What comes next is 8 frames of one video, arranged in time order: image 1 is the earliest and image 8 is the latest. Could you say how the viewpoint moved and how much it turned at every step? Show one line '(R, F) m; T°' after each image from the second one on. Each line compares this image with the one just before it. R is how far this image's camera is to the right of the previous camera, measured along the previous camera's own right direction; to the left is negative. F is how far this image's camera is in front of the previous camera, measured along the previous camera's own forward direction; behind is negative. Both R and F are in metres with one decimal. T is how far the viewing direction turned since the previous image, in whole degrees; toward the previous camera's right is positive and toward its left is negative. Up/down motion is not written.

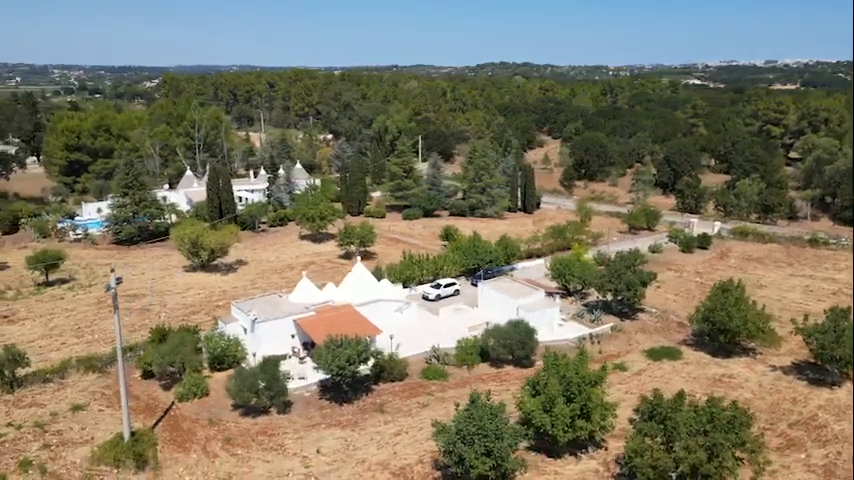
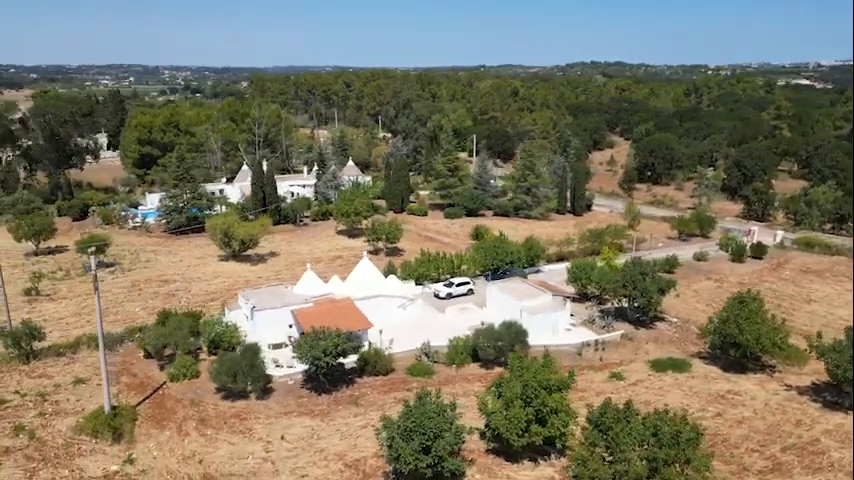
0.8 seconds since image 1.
(+2.5, +0.2) m; -7°
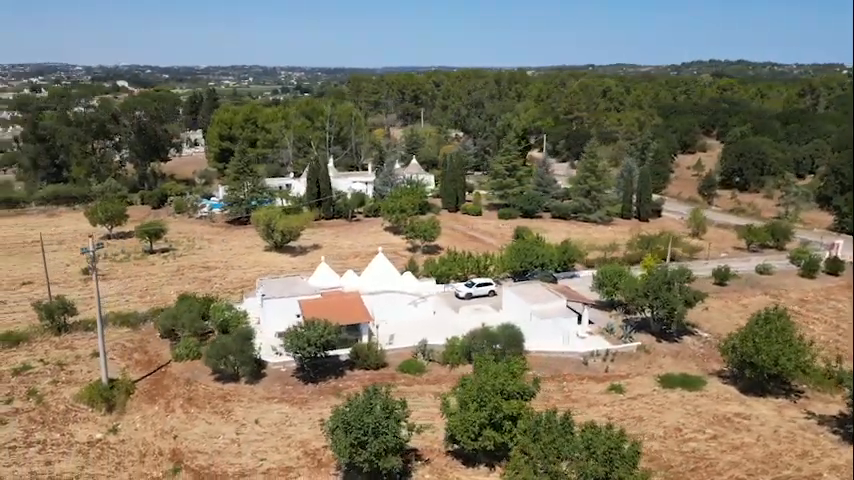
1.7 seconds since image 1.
(+2.8, +0.3) m; -9°
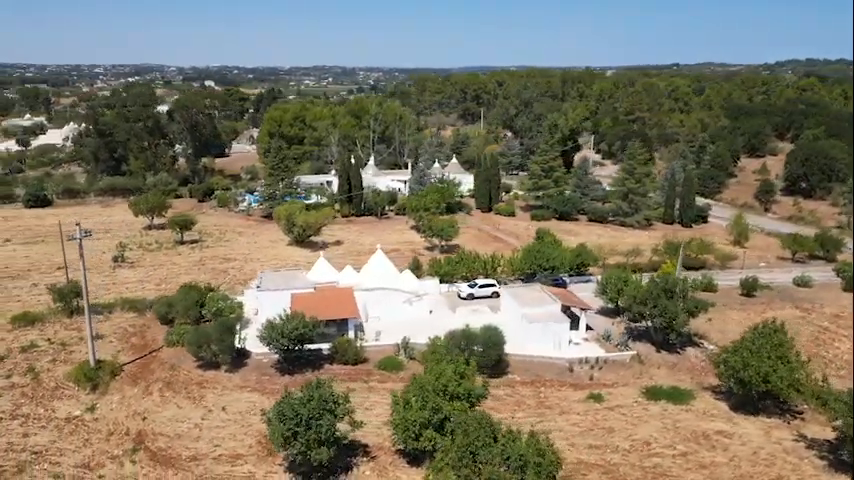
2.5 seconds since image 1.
(+2.5, +0.2) m; -6°
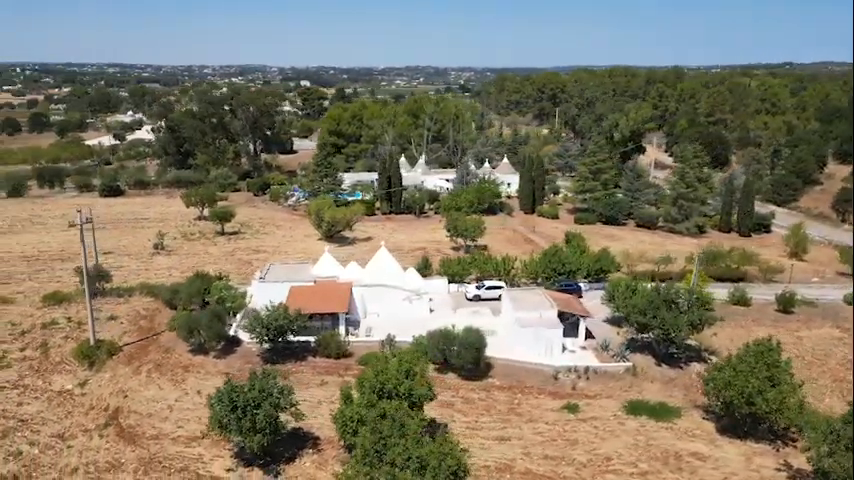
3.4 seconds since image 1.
(+2.8, +0.3) m; -8°
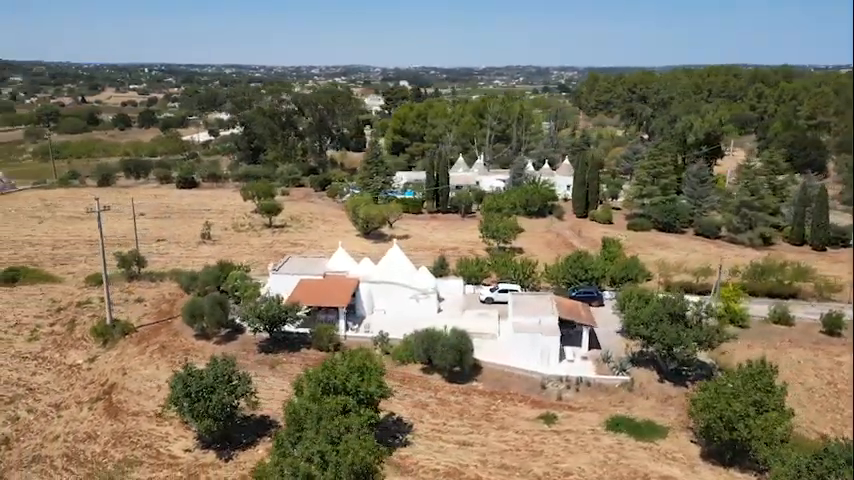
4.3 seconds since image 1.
(+2.8, +0.3) m; -9°
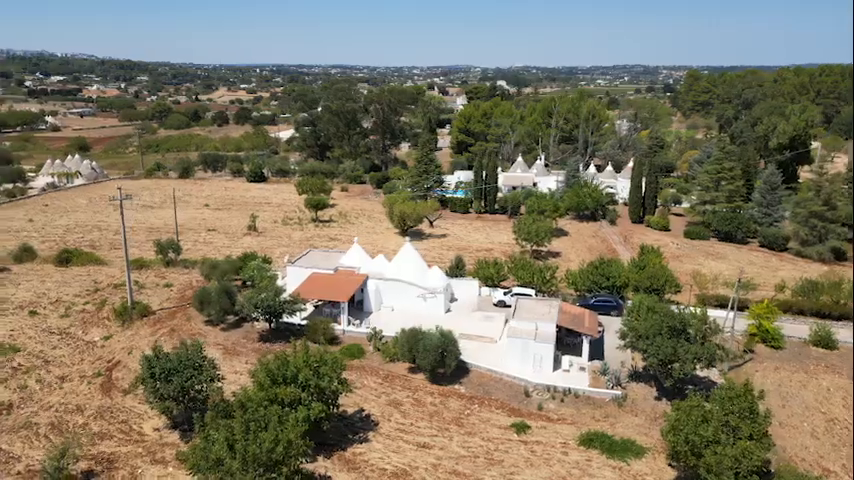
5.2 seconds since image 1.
(+2.8, +0.4) m; -9°
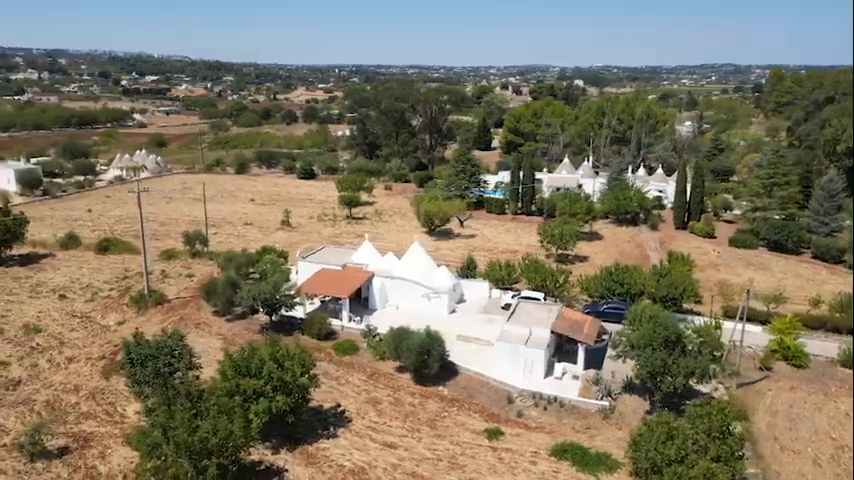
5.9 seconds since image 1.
(+2.2, +0.3) m; -7°
